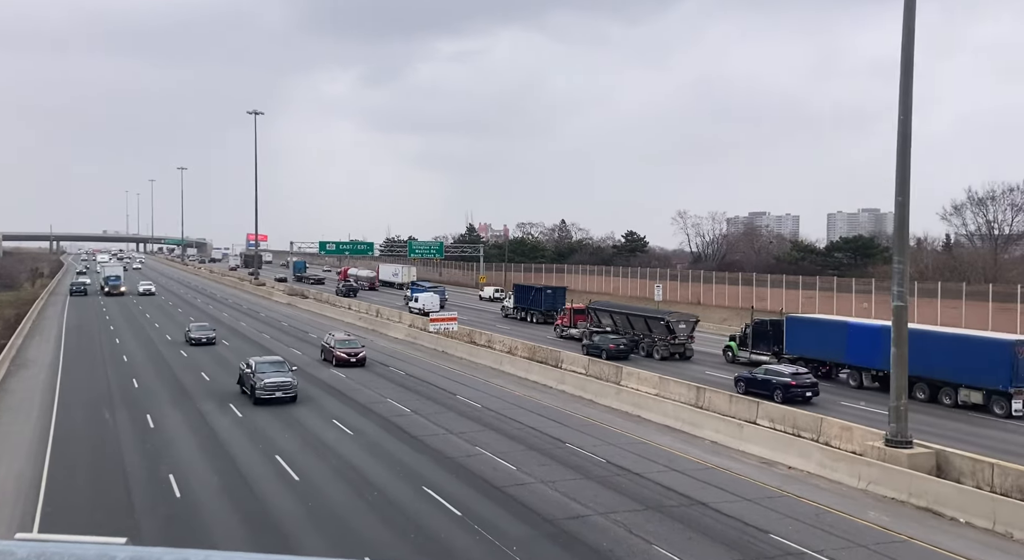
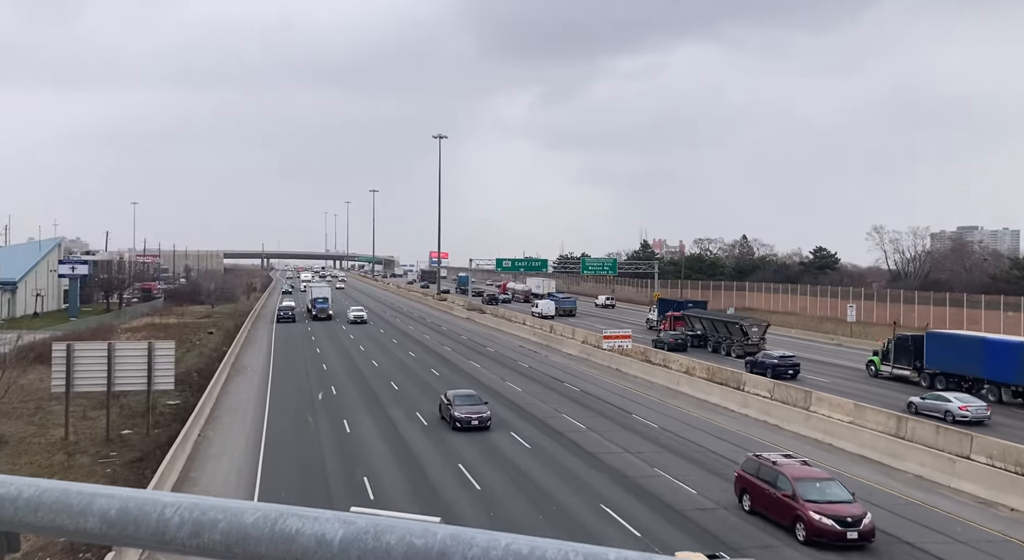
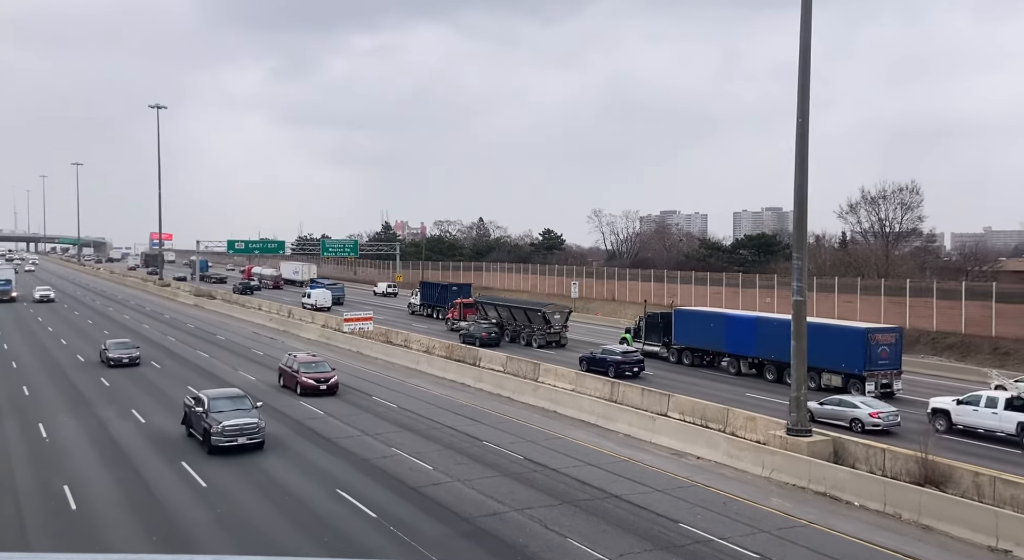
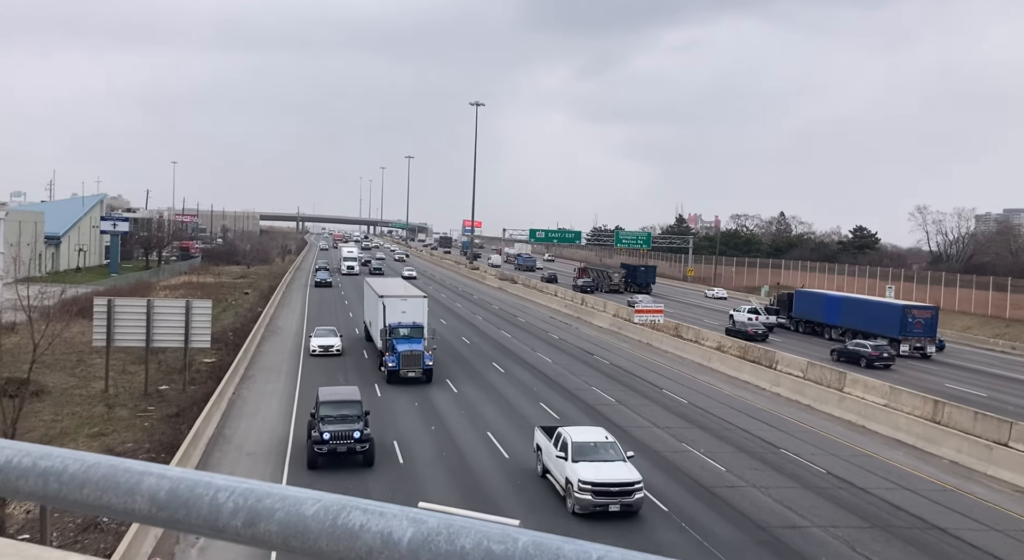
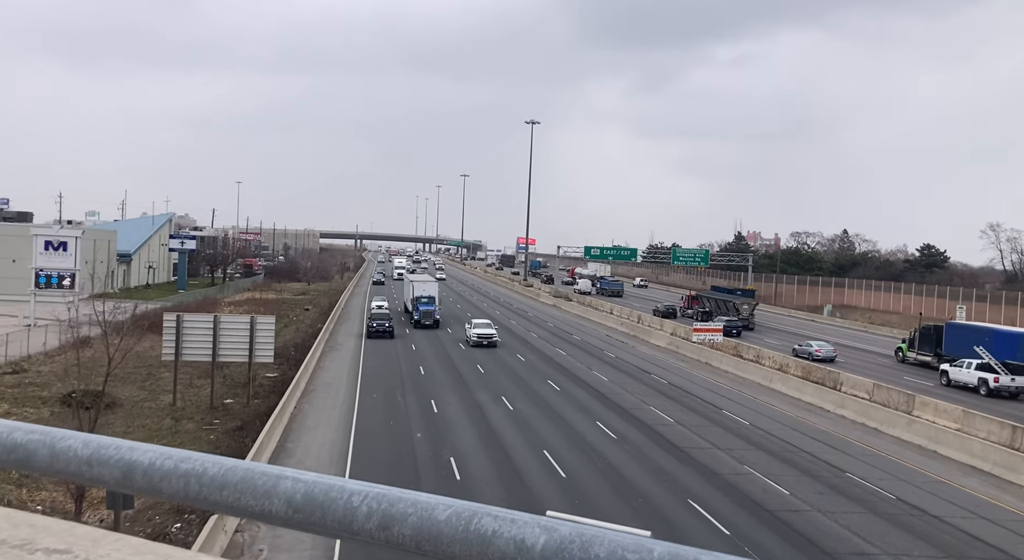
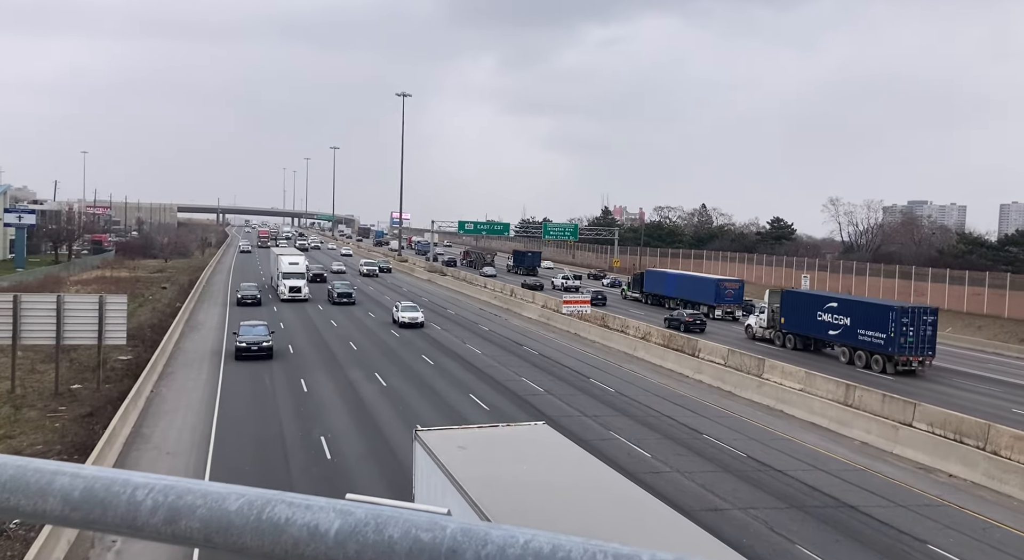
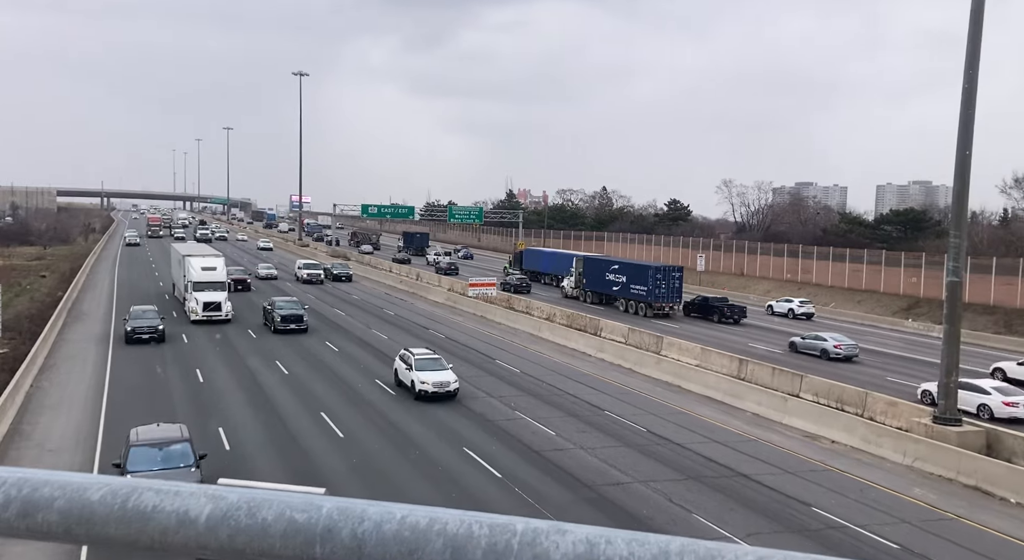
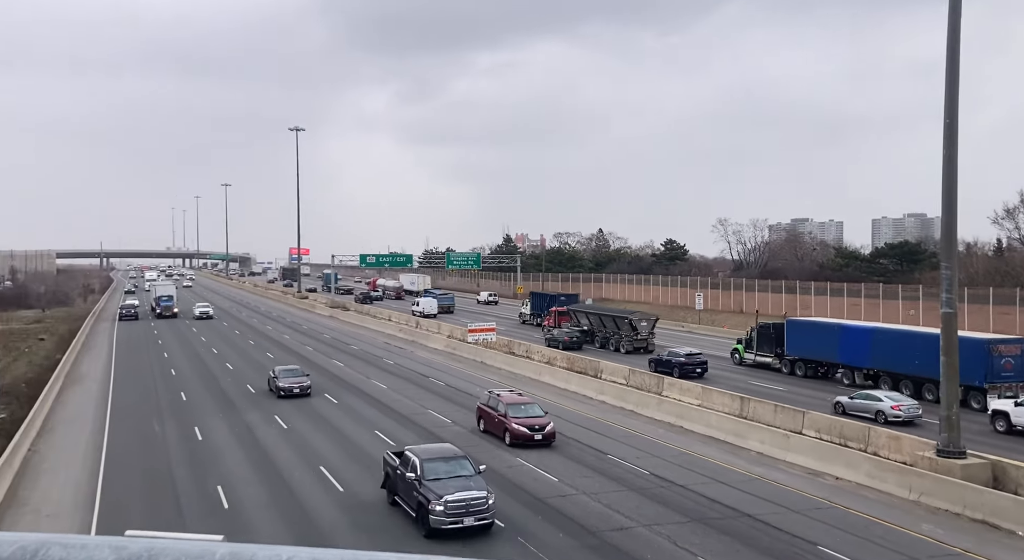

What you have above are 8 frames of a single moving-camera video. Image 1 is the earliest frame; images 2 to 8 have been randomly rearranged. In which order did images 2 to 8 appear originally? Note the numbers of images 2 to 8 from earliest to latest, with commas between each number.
3, 8, 2, 5, 4, 6, 7
